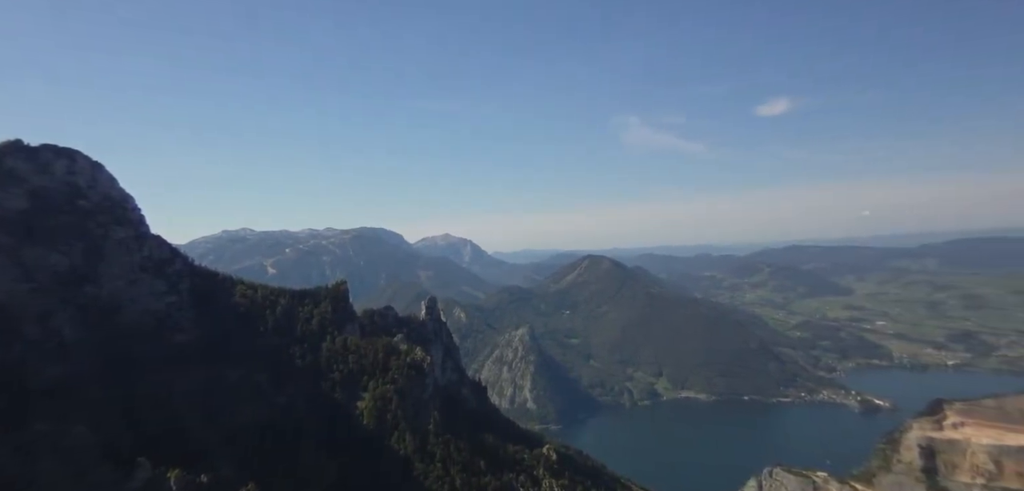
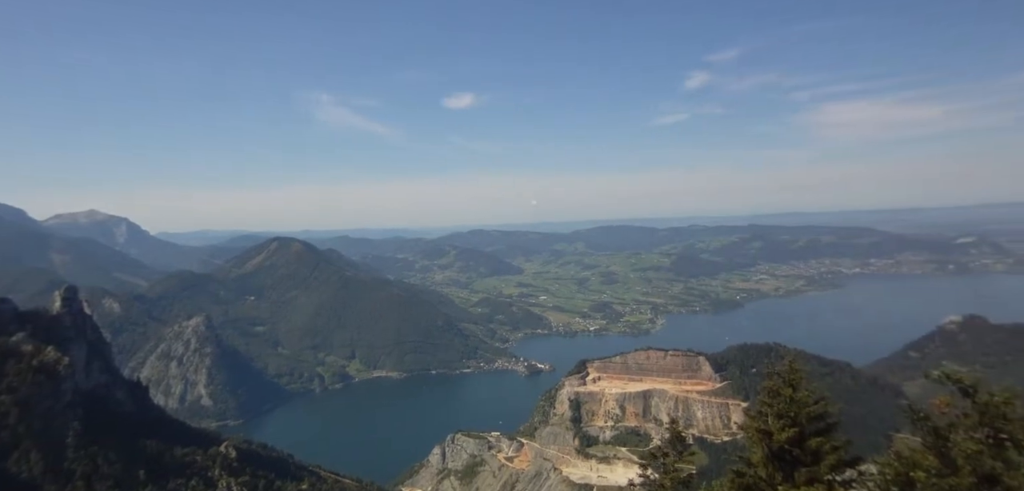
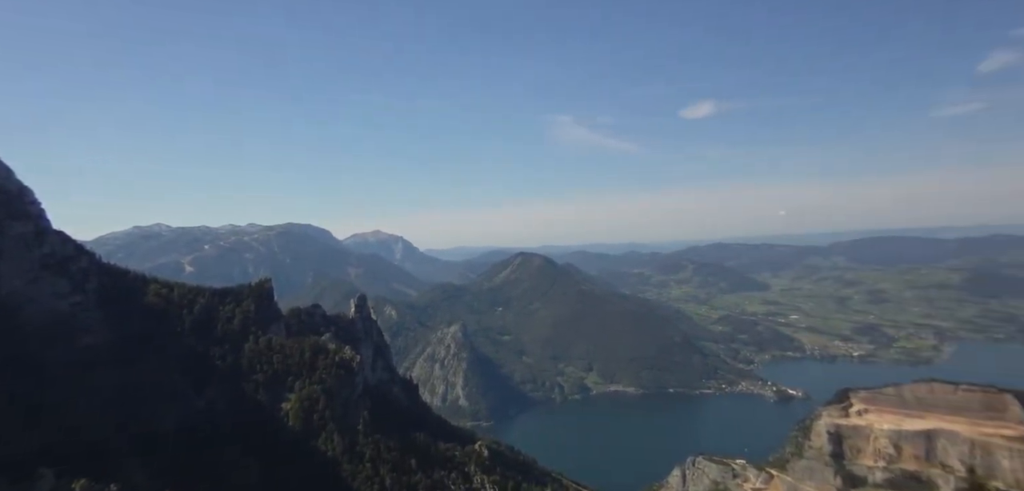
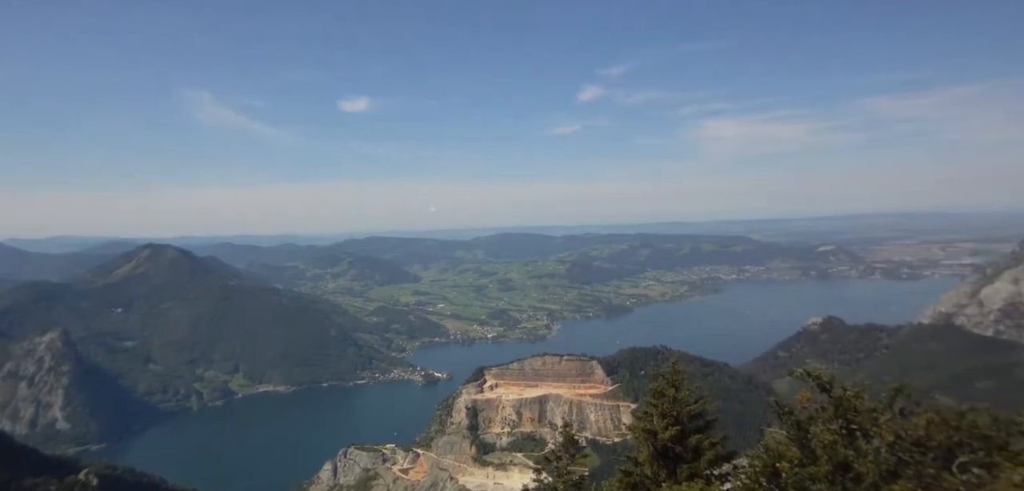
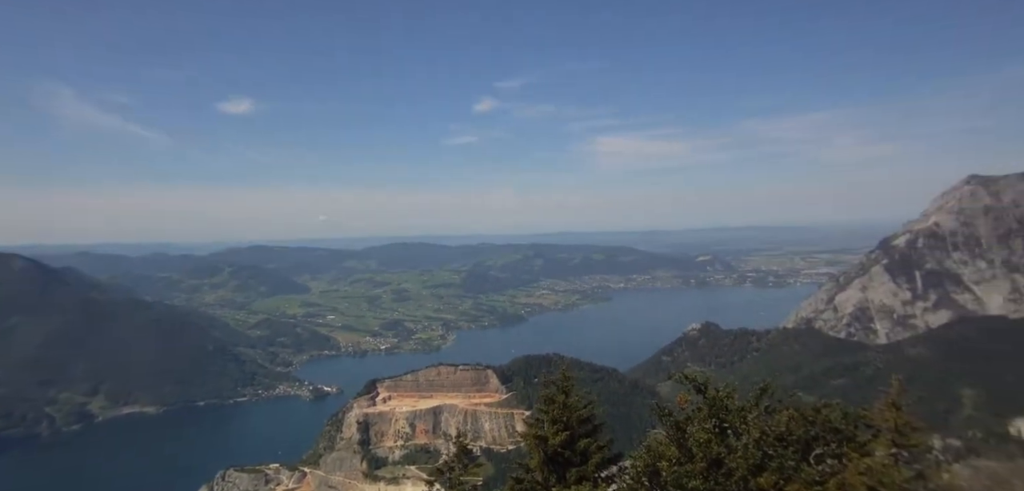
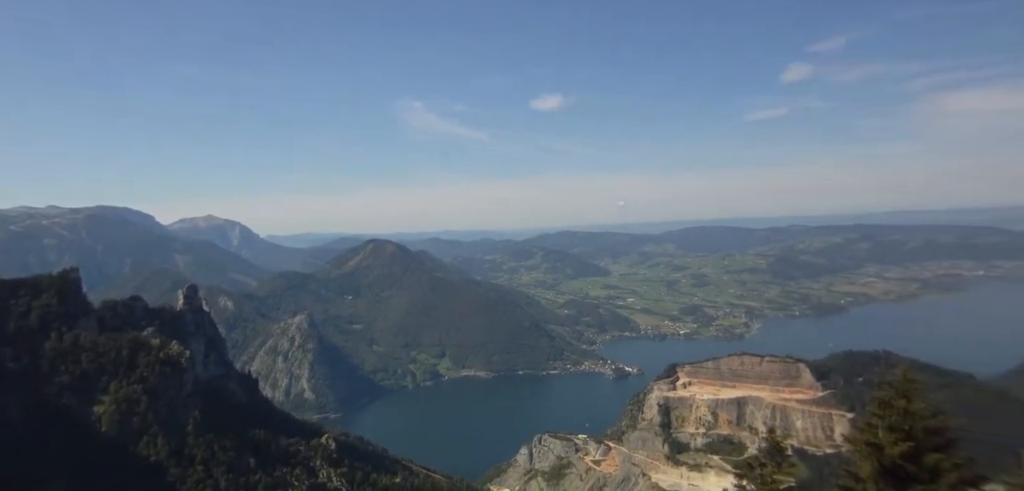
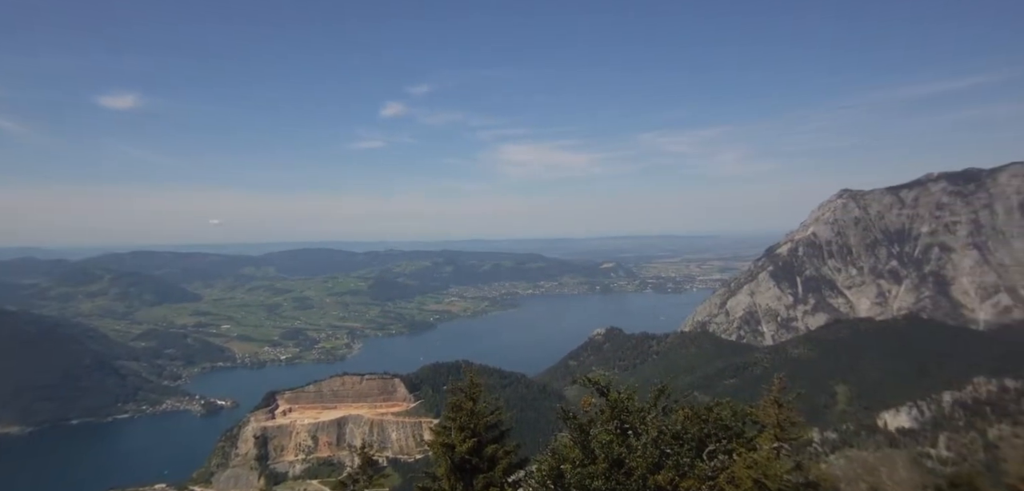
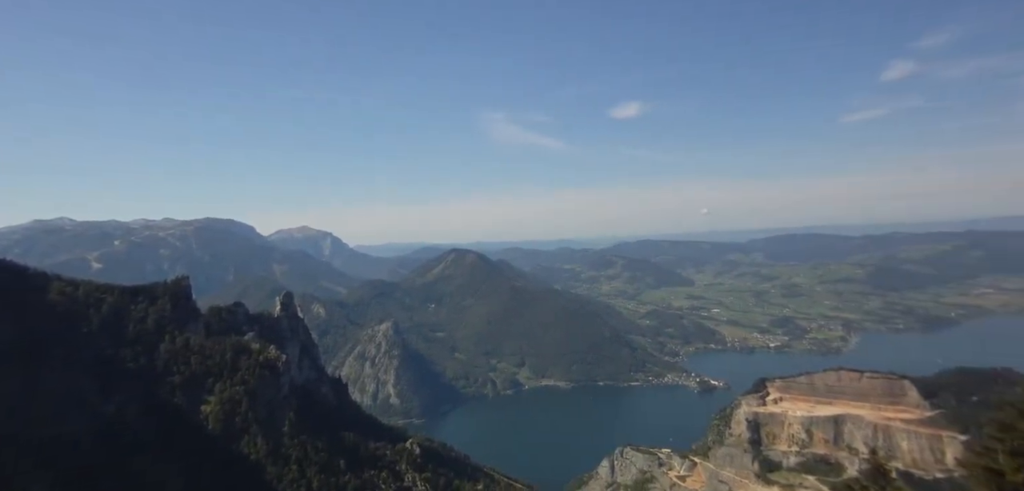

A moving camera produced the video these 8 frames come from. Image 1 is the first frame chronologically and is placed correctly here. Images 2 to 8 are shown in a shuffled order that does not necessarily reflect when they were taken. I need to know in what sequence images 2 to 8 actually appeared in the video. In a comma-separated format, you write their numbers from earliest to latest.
3, 8, 6, 2, 4, 5, 7
